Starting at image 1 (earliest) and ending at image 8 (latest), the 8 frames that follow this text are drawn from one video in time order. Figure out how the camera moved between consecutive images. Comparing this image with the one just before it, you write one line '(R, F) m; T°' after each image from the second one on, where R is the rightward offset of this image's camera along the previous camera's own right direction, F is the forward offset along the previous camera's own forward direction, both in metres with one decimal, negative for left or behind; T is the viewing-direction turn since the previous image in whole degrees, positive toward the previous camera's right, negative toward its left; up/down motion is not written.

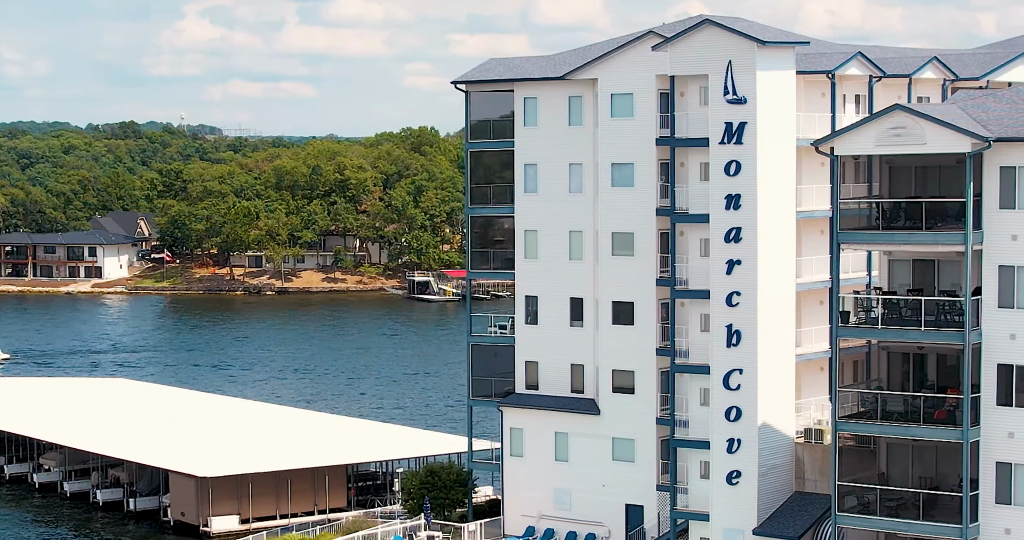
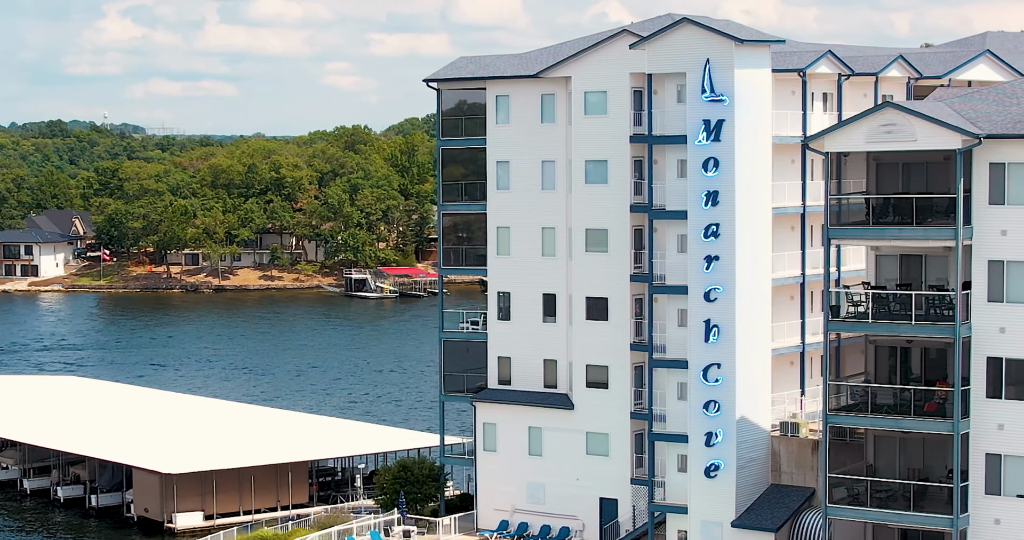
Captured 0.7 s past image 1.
(-2.0, -0.5) m; +2°
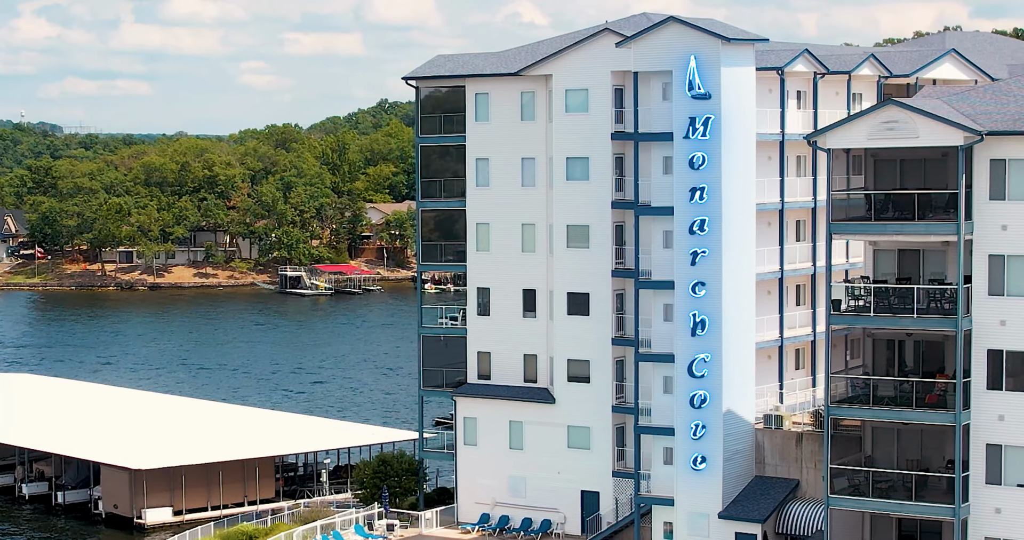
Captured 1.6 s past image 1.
(-2.6, -0.6) m; +3°
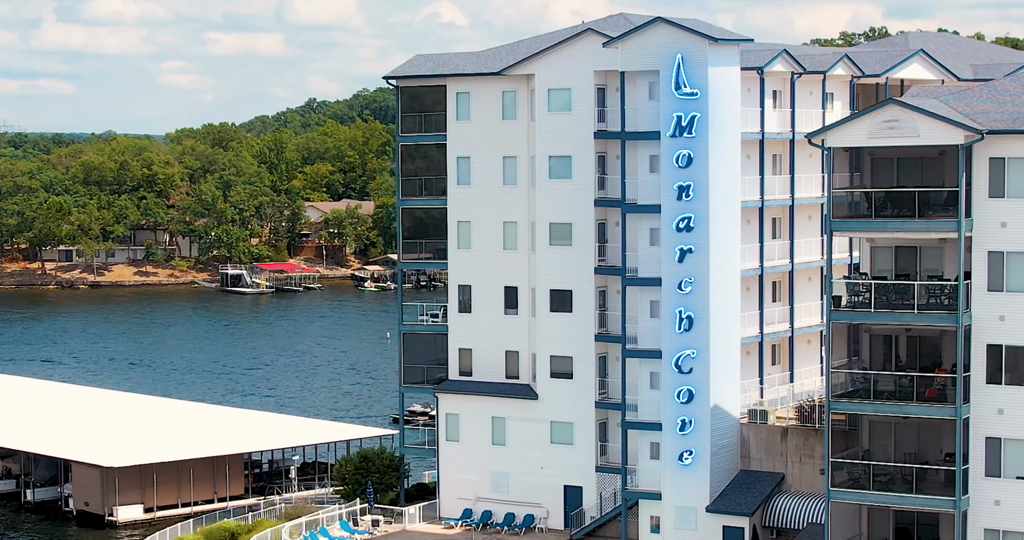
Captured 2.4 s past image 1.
(-2.4, -0.6) m; +2°
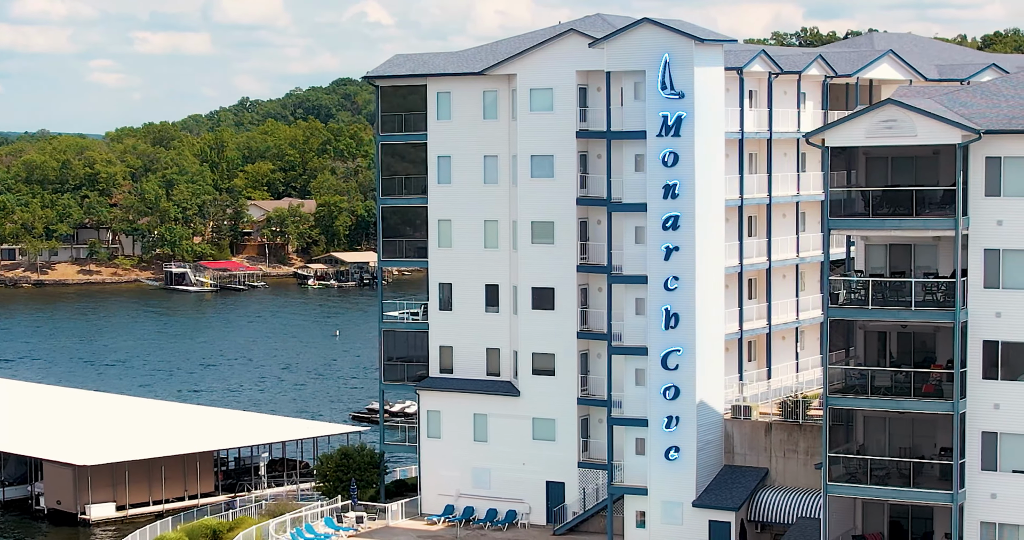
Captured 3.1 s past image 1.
(-2.3, -0.5) m; +2°
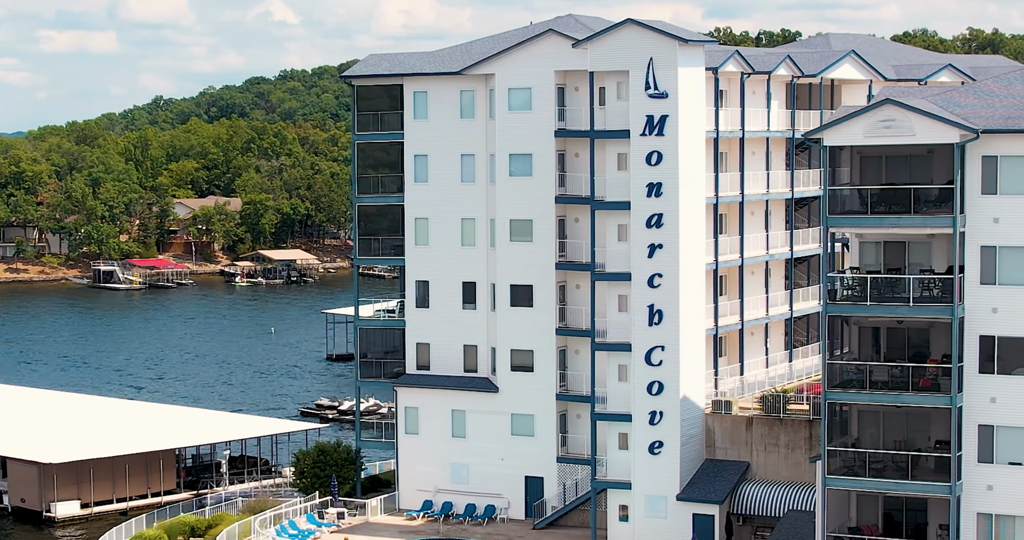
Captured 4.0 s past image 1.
(-3.0, -0.7) m; +3°
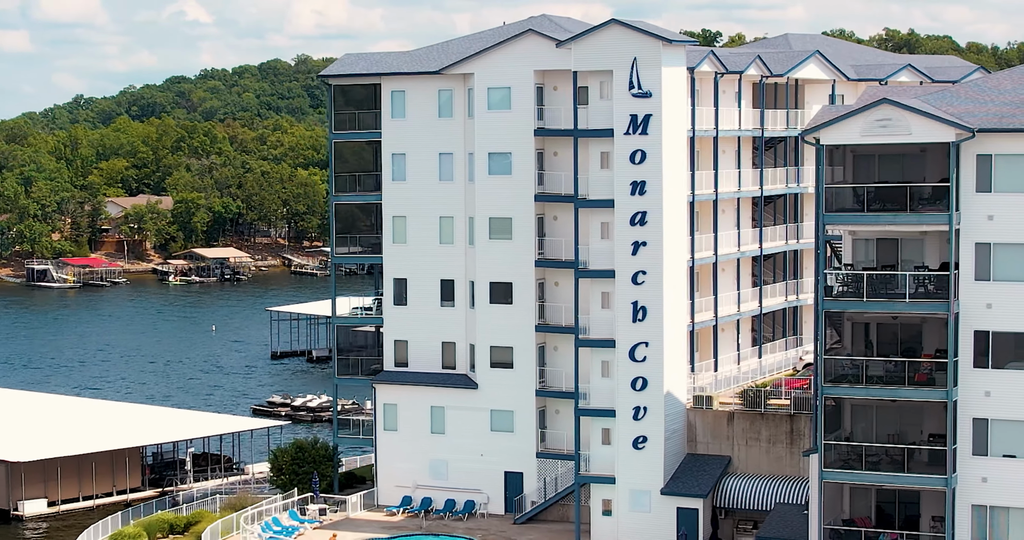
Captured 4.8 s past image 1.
(-2.8, -0.6) m; +3°
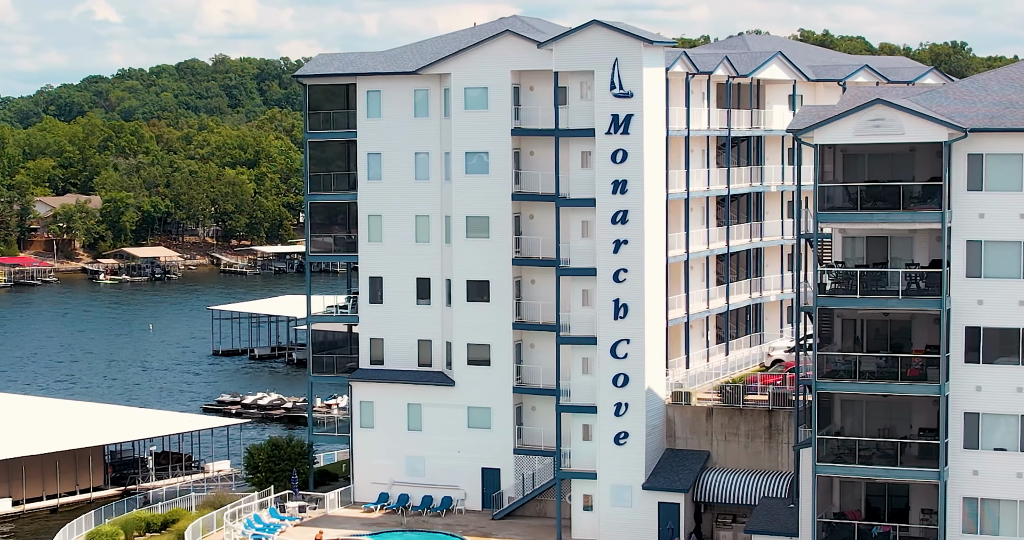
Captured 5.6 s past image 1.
(-2.9, -0.6) m; +3°
